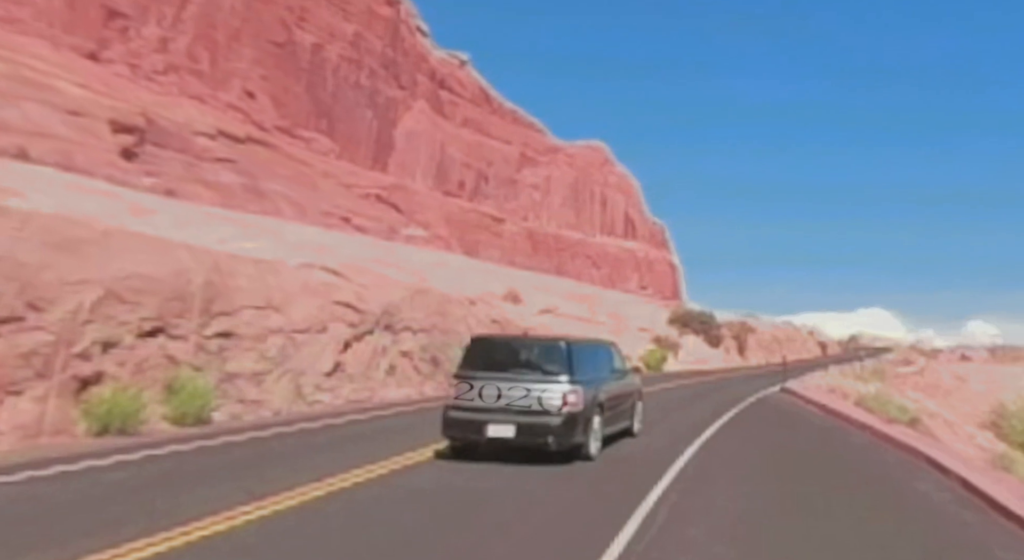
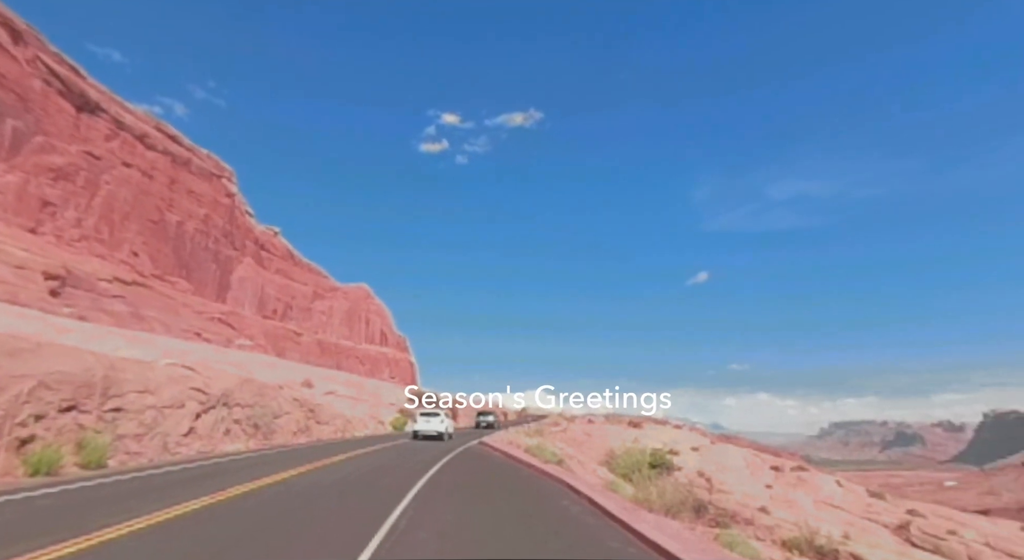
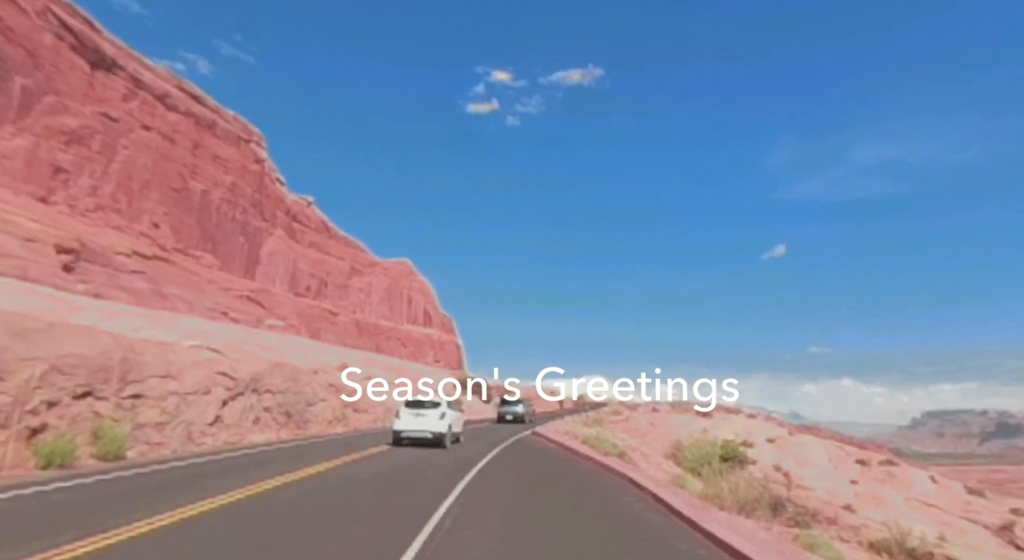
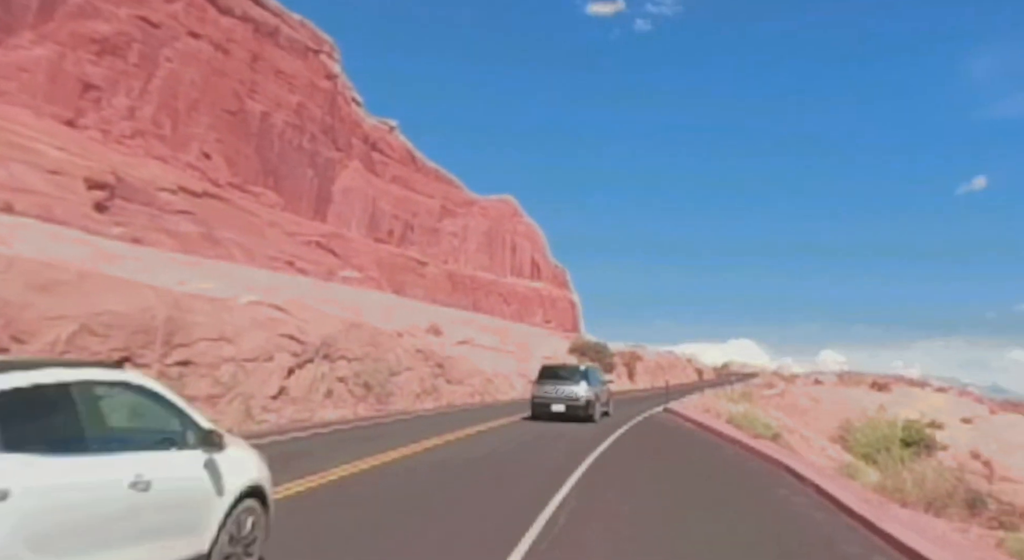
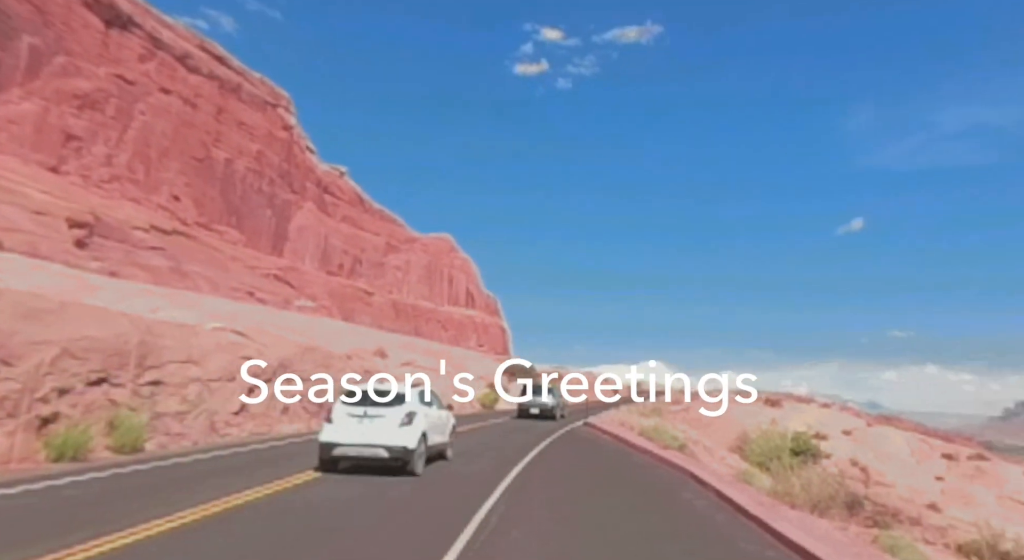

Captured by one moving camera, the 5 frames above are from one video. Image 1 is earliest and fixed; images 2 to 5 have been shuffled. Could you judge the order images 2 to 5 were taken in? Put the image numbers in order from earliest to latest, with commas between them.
4, 5, 3, 2
